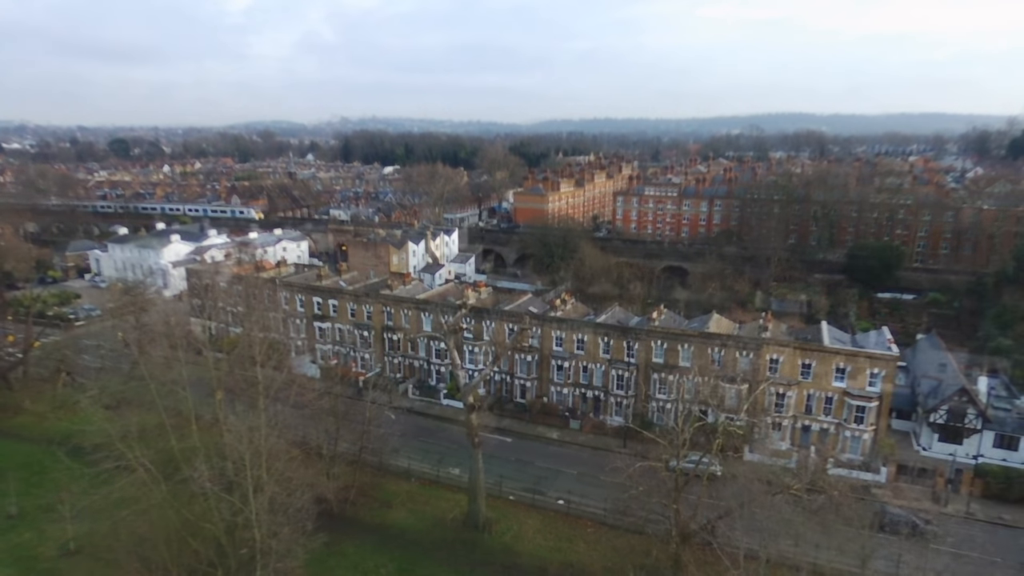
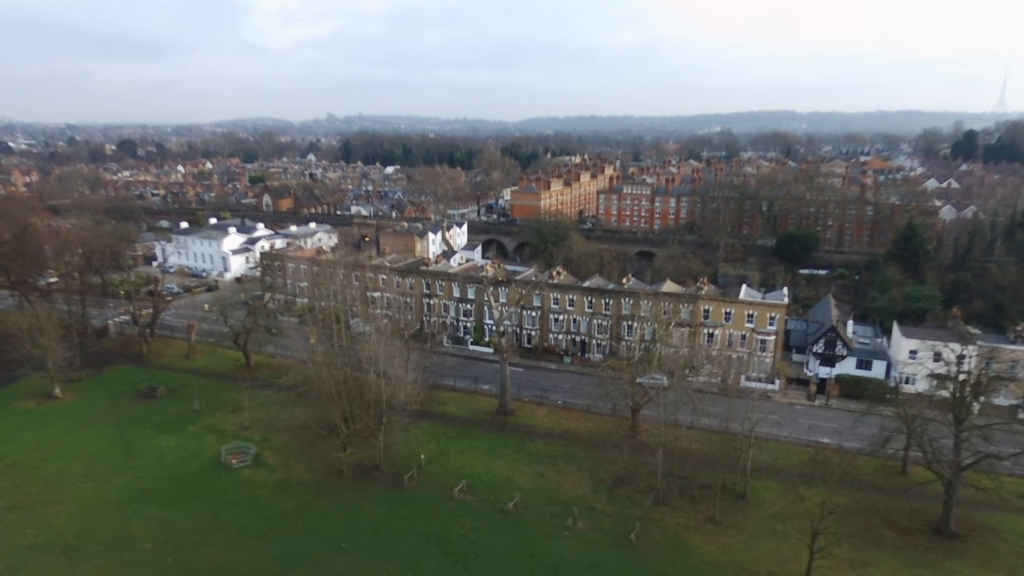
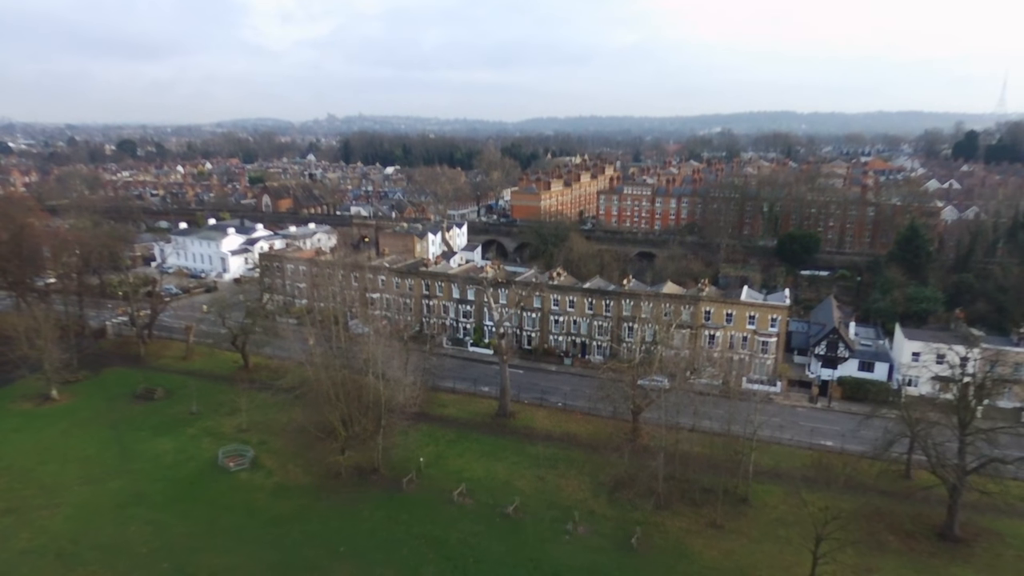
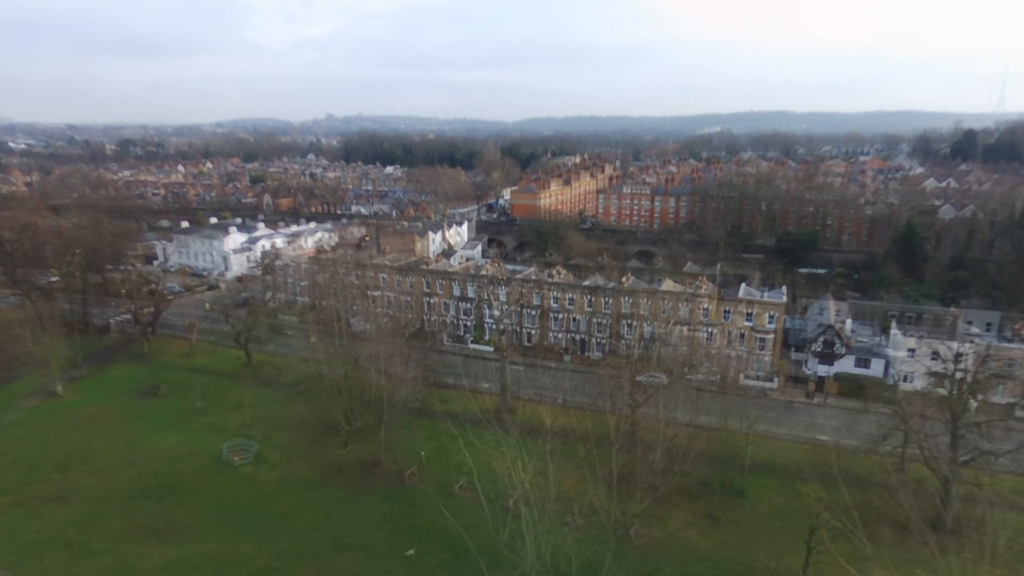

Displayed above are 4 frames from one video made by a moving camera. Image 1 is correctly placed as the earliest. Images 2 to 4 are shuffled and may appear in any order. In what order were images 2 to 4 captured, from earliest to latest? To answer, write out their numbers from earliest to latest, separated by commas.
3, 2, 4
